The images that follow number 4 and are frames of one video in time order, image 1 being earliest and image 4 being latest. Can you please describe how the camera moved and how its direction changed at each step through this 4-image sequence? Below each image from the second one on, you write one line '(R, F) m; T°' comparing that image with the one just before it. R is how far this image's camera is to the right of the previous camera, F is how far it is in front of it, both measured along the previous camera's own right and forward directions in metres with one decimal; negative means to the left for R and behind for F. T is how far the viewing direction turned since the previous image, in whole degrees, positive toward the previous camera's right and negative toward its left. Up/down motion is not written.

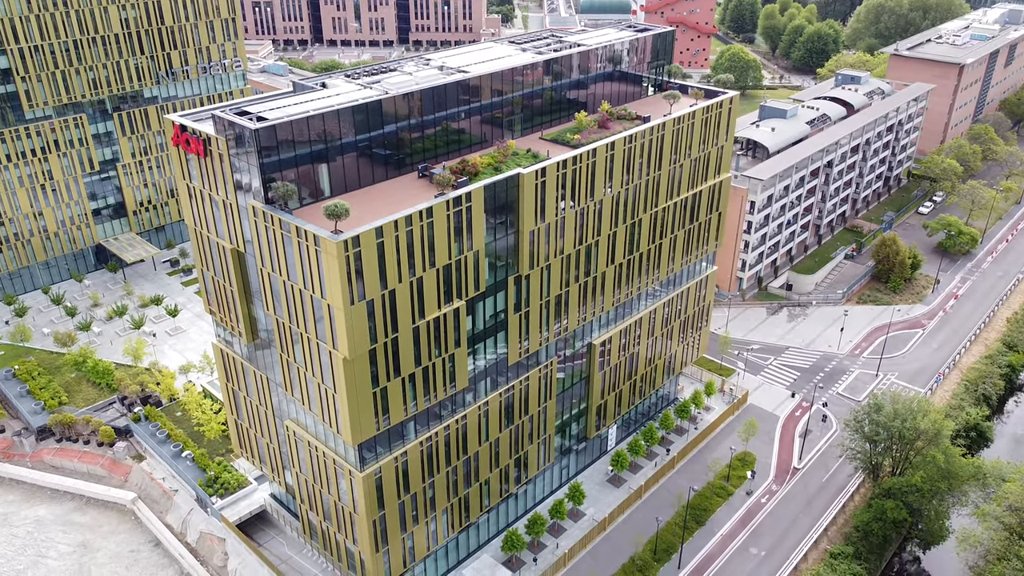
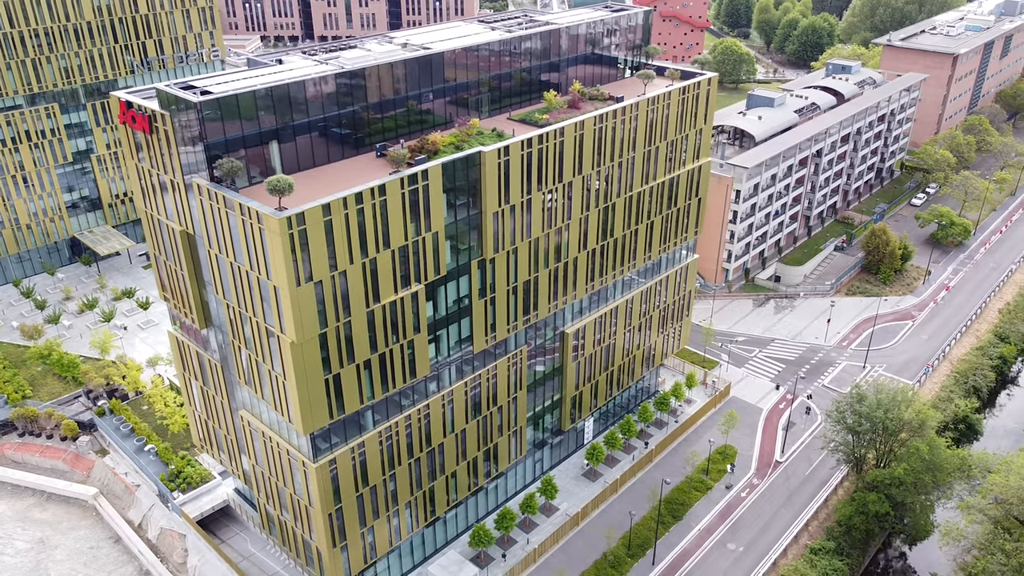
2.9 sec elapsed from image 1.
(+2.8, +2.3) m; 0°
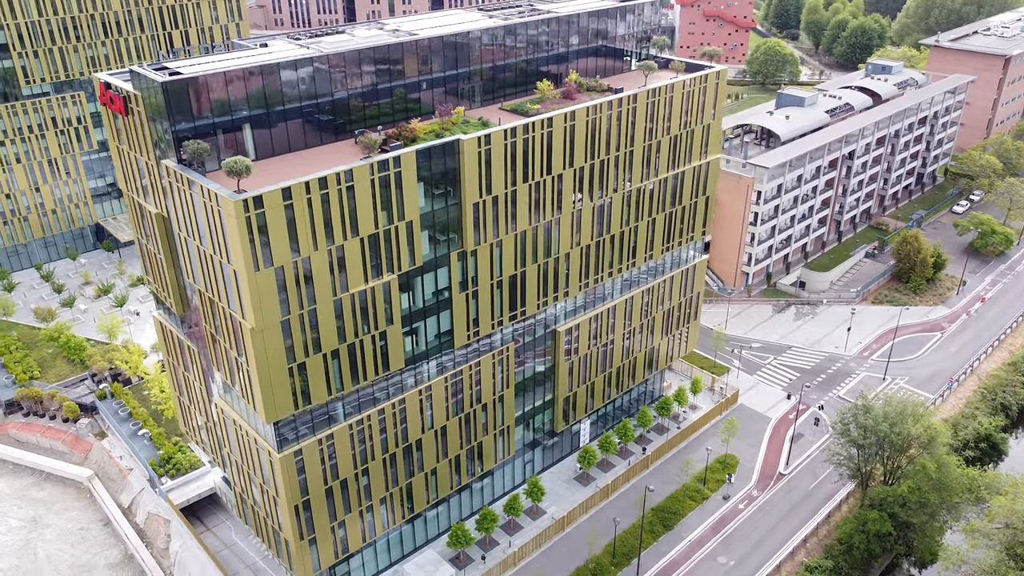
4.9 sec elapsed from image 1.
(+4.8, +1.9) m; -4°
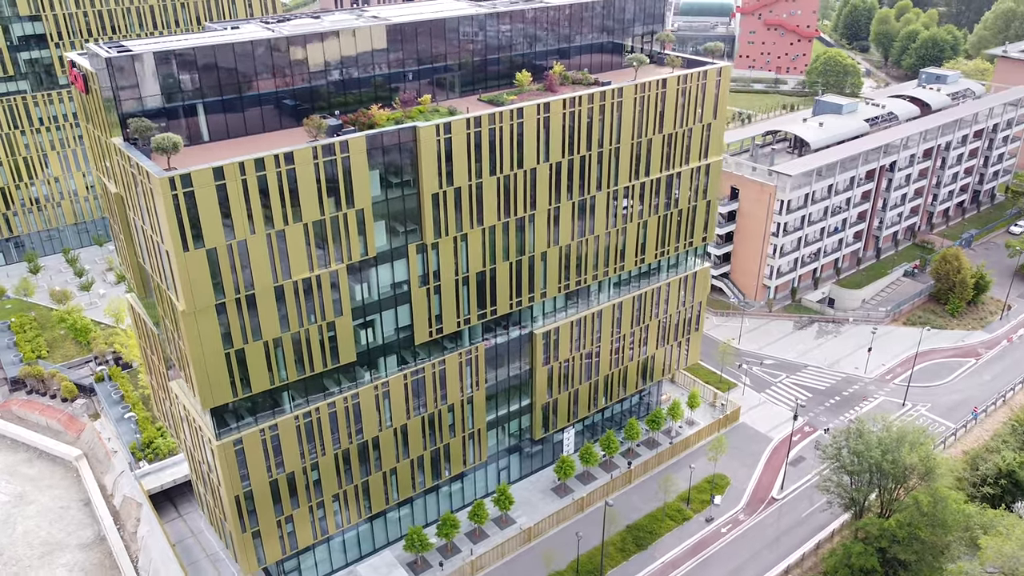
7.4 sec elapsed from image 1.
(+7.4, +2.7) m; -5°
